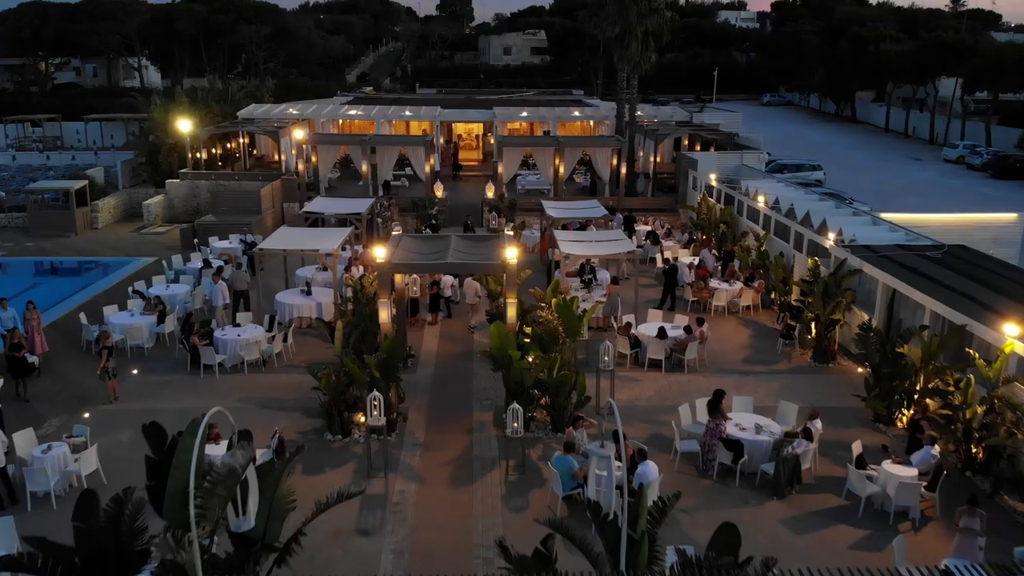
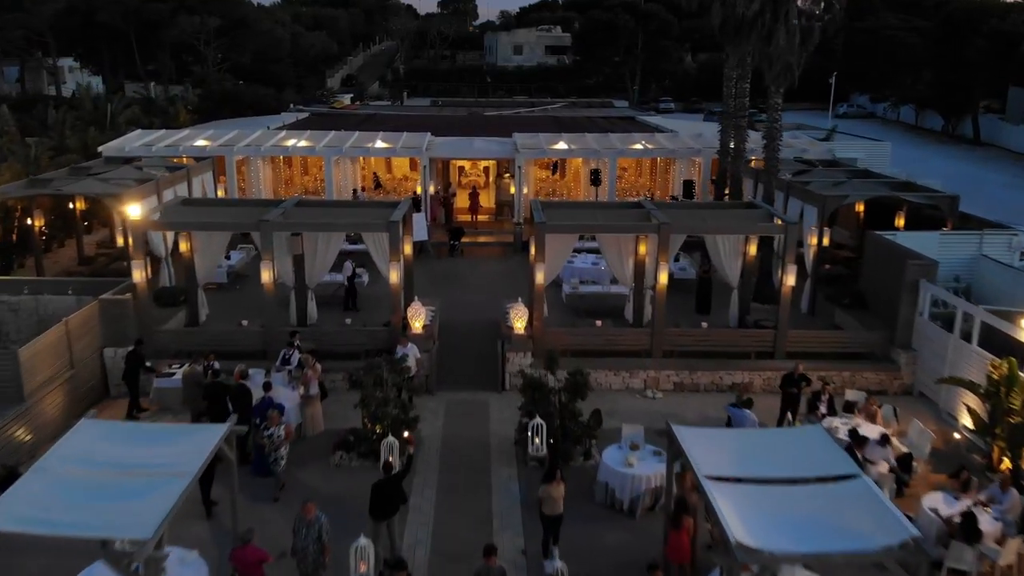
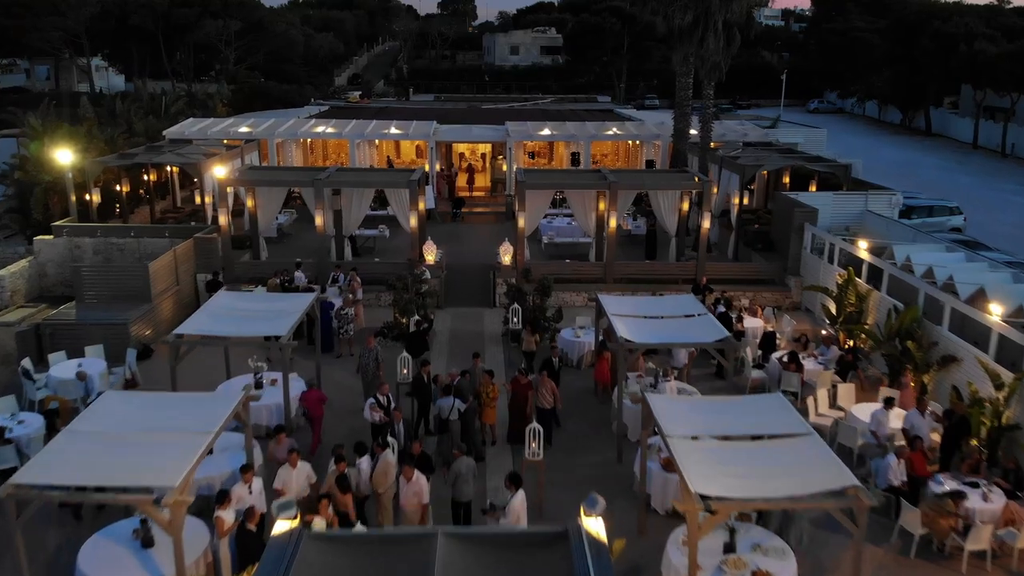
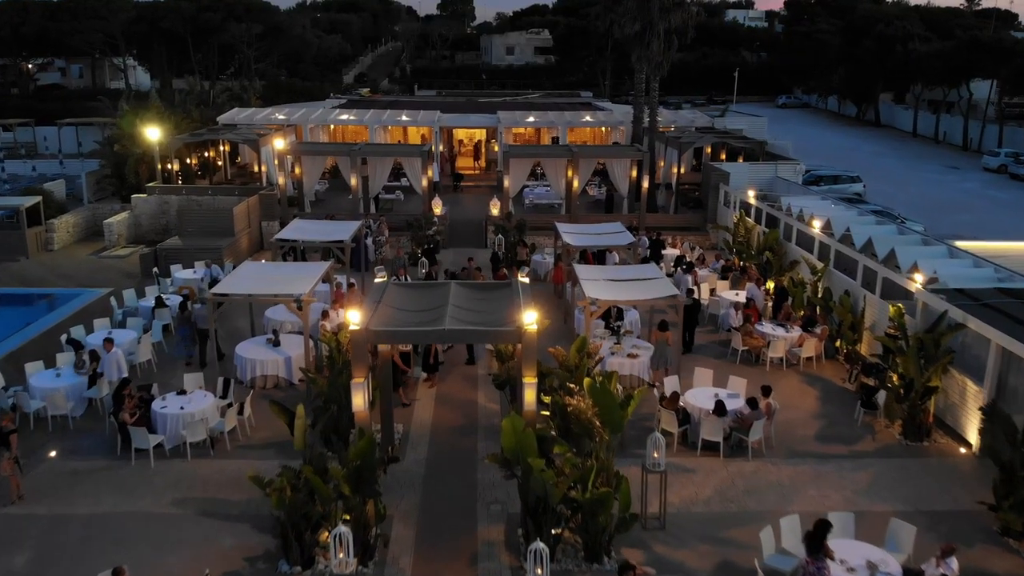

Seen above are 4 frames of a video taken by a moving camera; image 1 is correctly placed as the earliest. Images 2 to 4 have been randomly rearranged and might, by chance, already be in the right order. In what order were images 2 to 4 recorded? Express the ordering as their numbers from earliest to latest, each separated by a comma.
4, 3, 2
